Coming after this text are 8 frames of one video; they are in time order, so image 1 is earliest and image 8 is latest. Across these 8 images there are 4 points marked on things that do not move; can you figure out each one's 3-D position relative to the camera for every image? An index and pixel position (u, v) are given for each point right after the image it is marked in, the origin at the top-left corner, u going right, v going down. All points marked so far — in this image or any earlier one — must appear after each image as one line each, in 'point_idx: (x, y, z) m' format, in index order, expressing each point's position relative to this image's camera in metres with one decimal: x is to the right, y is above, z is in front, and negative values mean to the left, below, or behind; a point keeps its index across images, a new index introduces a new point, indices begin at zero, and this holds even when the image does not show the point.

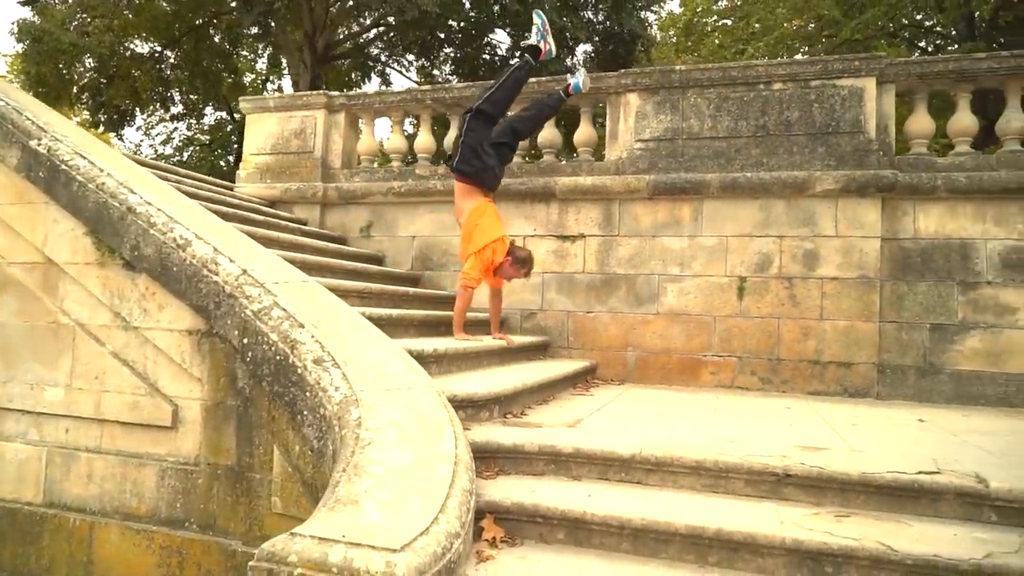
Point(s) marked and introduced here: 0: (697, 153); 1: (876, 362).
0: (+1.4, +1.0, +5.4) m
1: (+2.6, -0.5, +5.0) m
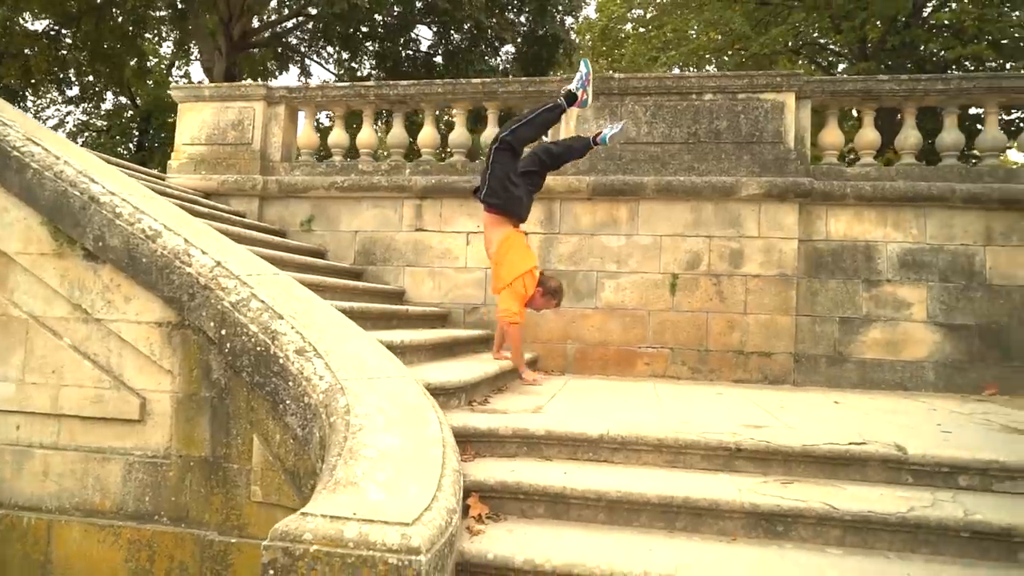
0: (+1.0, +1.1, +5.7) m
1: (+2.2, -0.5, +5.5) m
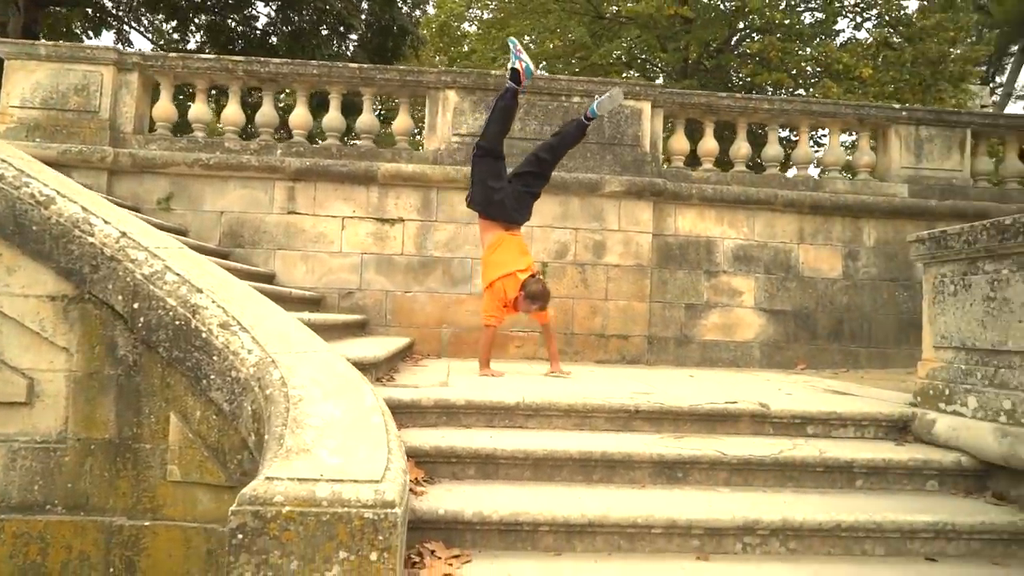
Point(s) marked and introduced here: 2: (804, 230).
0: (0.0, +1.2, +6.0) m
1: (+1.2, -0.4, +6.1) m
2: (+2.6, +0.5, +6.3) m
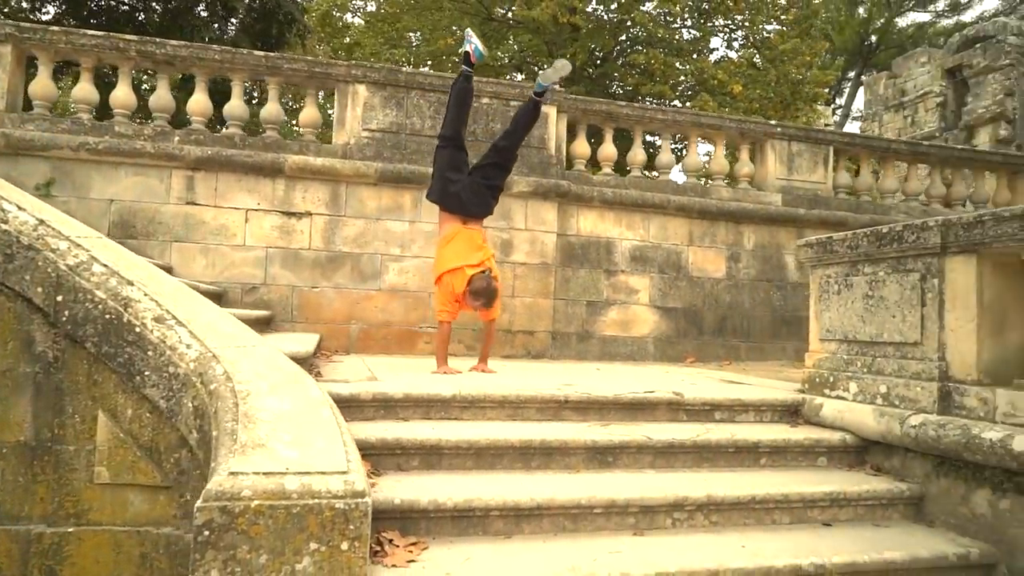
0: (-0.8, +1.2, +6.1) m
1: (+0.3, -0.4, +6.3) m
2: (+1.8, +0.5, +6.8) m
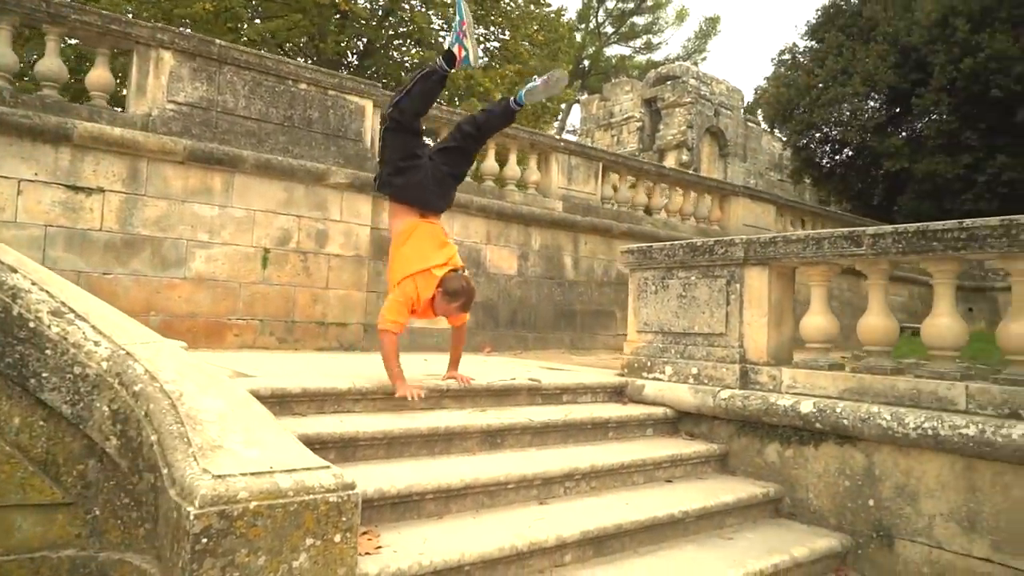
0: (-2.3, +1.3, +5.7) m
1: (-1.4, -0.3, +6.4) m
2: (-0.2, +0.6, +7.4) m
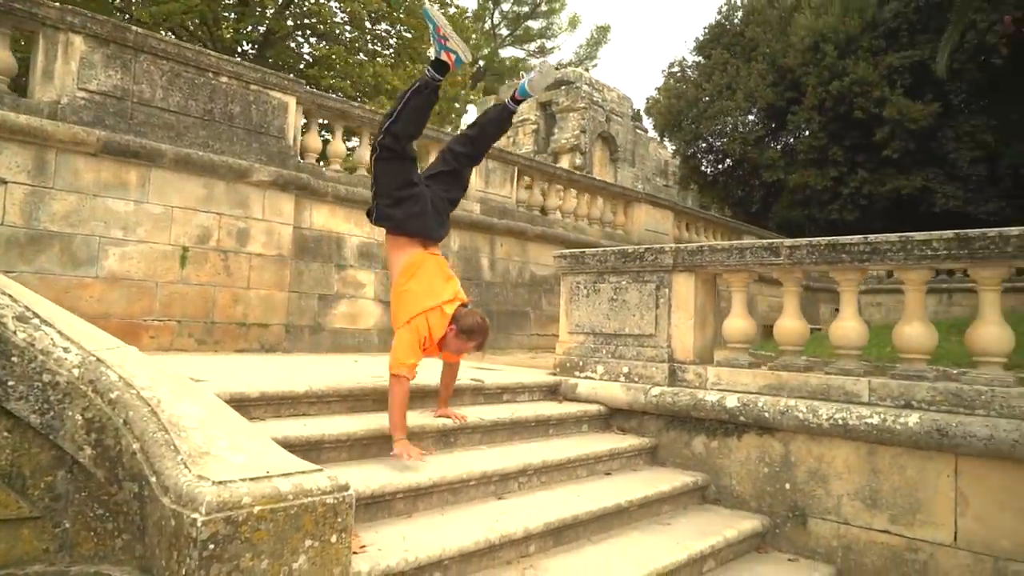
0: (-2.8, +1.3, +5.4) m
1: (-2.0, -0.3, +6.3) m
2: (-1.1, +0.6, +7.4) m
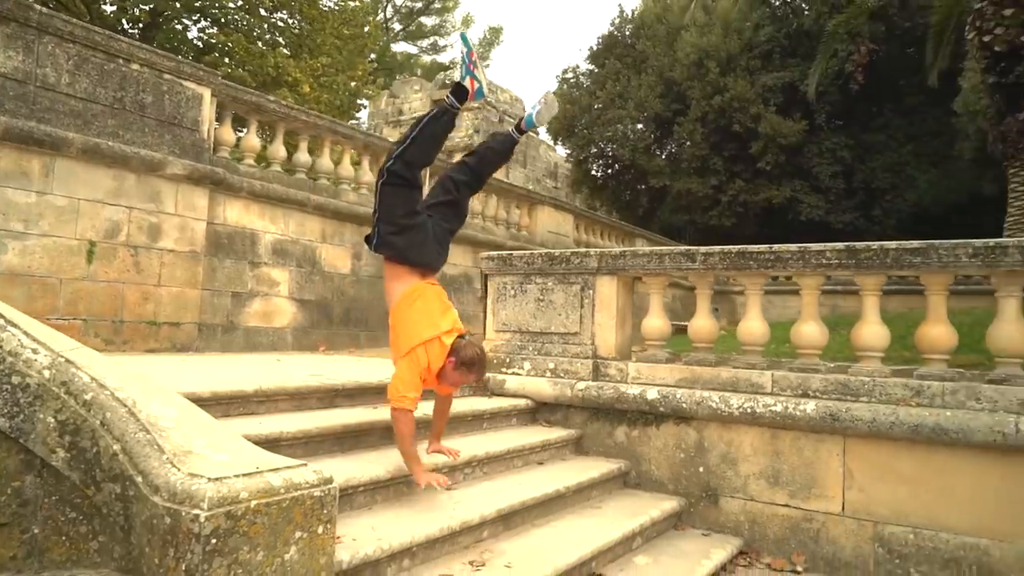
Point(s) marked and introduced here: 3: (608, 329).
0: (-3.3, +1.3, +5.1) m
1: (-2.7, -0.3, +6.1) m
2: (-2.0, +0.6, +7.4) m
3: (+0.7, -0.3, +4.8) m
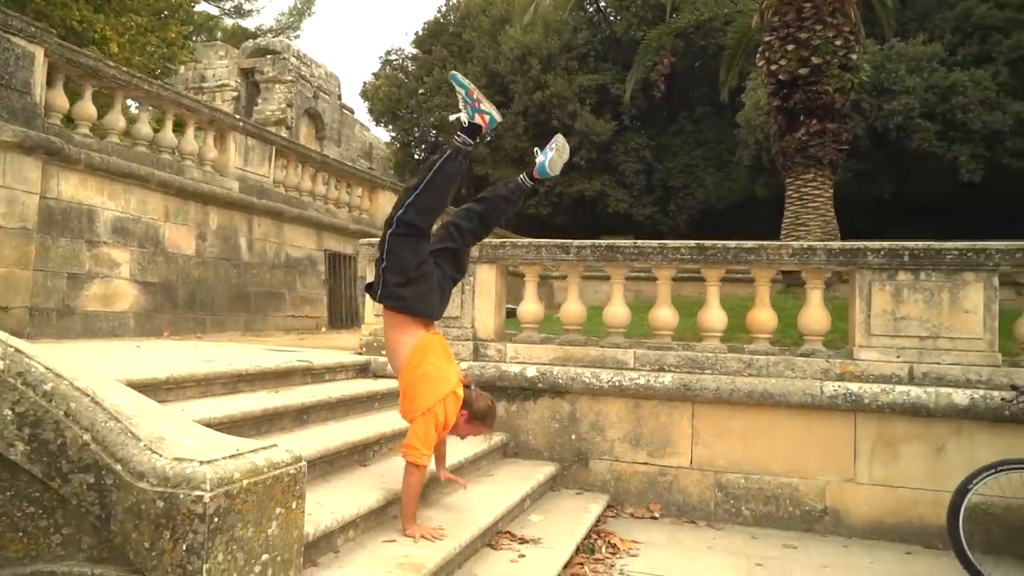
0: (-4.1, +1.5, +4.3) m
1: (-3.8, -0.1, +5.5) m
2: (-3.4, +0.8, +6.9) m
3: (-0.2, -0.2, +5.2) m
